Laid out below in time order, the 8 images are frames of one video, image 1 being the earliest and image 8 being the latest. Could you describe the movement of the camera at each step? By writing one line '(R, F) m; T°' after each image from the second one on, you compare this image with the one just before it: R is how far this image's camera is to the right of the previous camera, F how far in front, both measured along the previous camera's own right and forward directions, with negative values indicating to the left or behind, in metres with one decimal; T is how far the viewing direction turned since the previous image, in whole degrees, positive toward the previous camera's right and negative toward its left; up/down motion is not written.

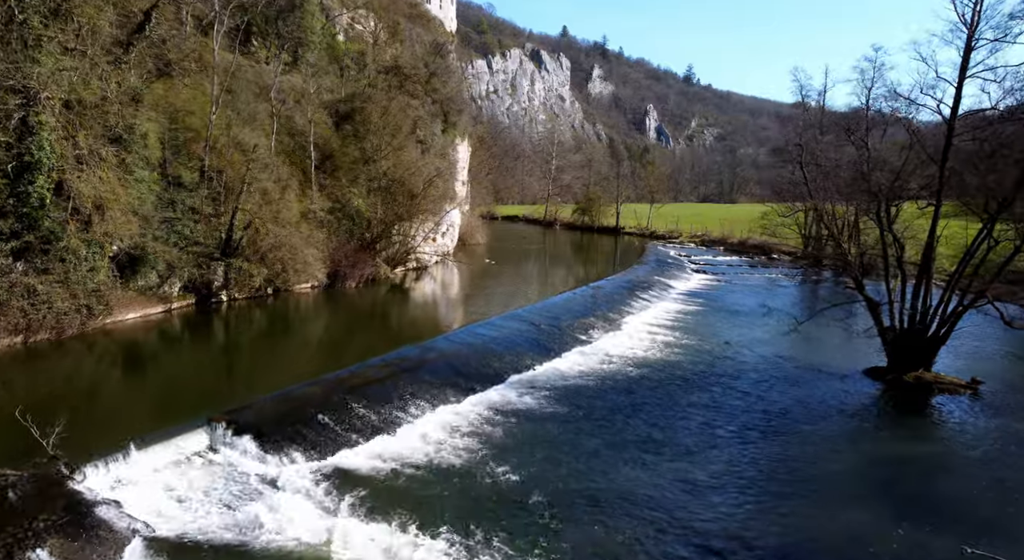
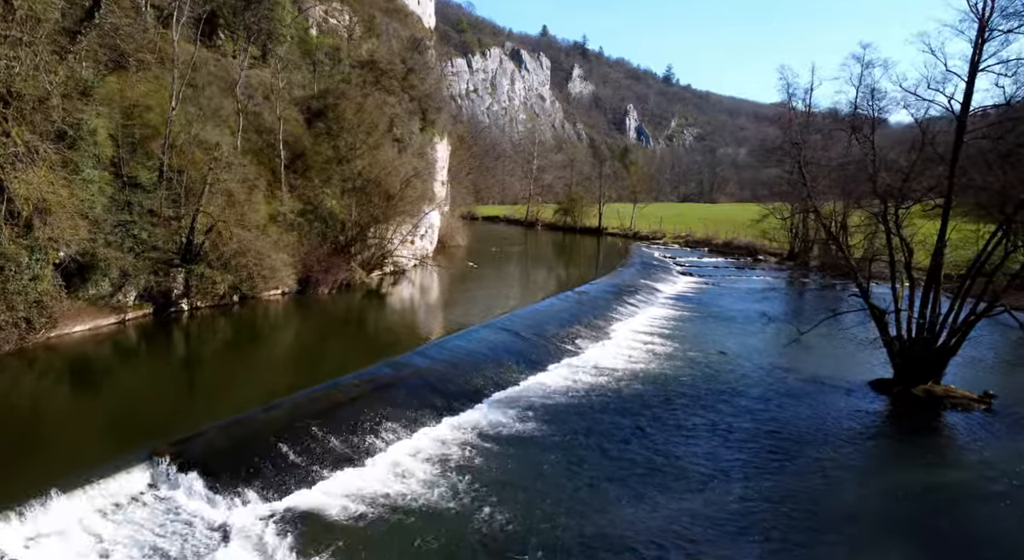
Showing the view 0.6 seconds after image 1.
(0.0, +1.1) m; +2°
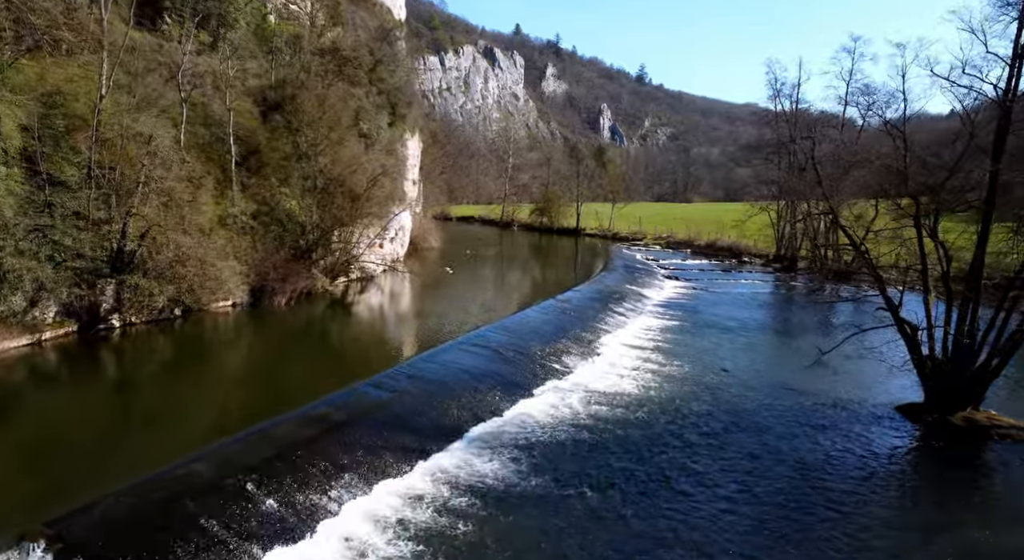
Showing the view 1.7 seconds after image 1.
(-0.1, +2.0) m; +2°
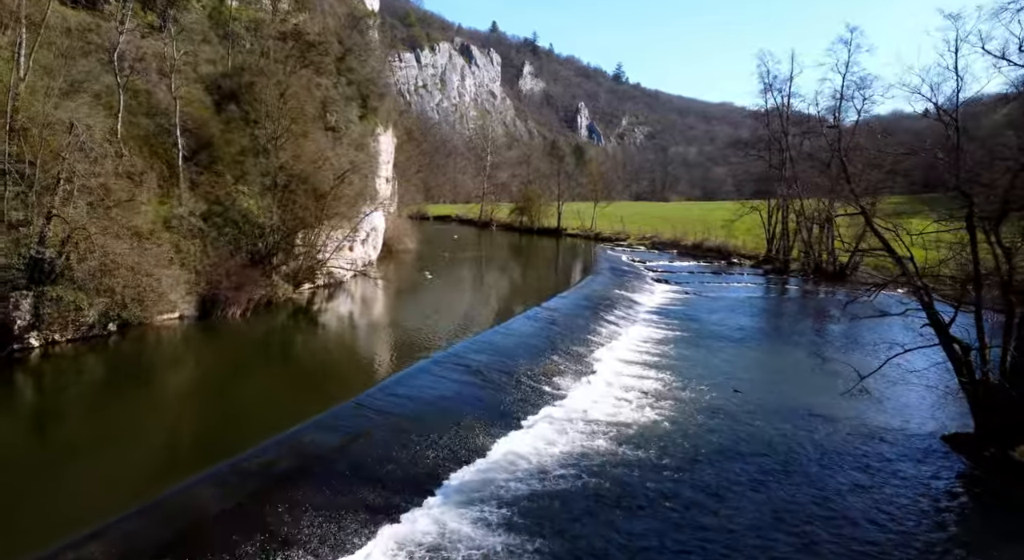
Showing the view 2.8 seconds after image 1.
(-0.1, +2.0) m; +2°
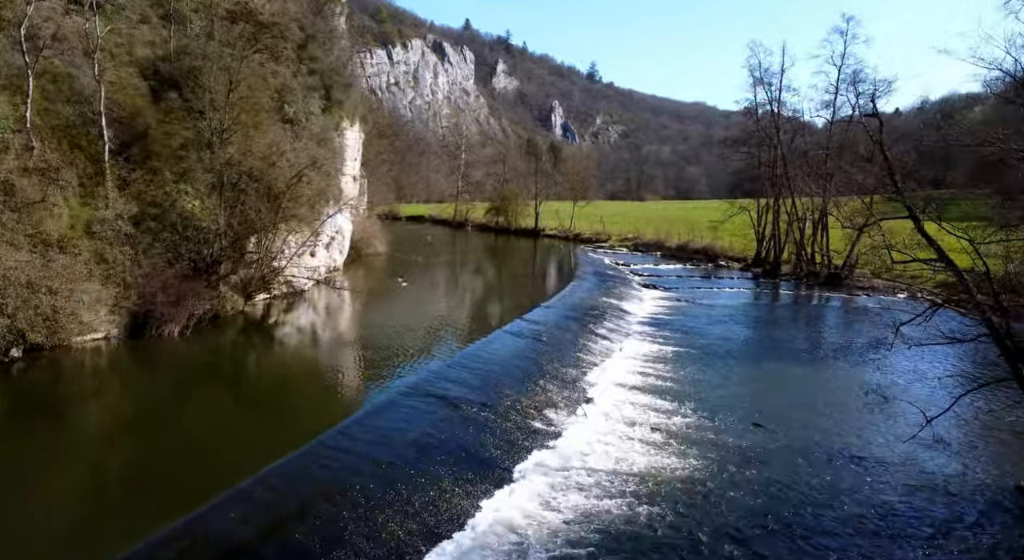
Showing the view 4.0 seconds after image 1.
(-0.2, +2.2) m; +2°
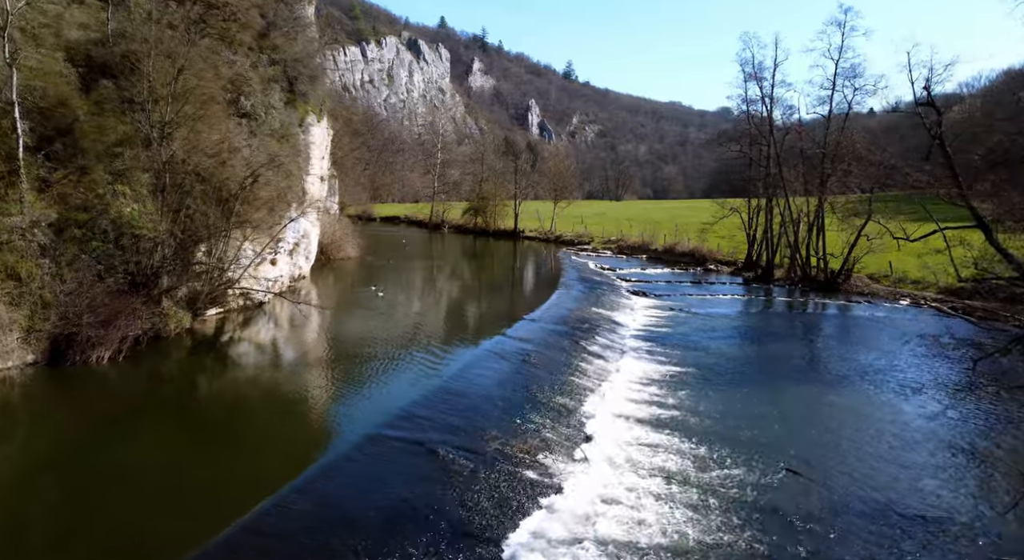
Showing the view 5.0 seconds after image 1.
(-0.2, +2.0) m; +2°
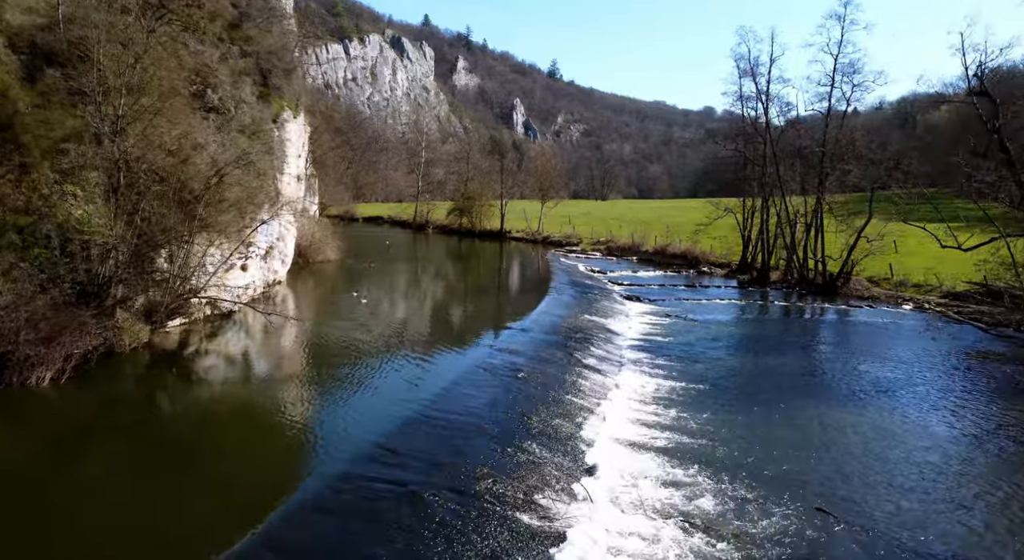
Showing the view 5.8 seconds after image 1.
(-0.1, +1.3) m; +1°
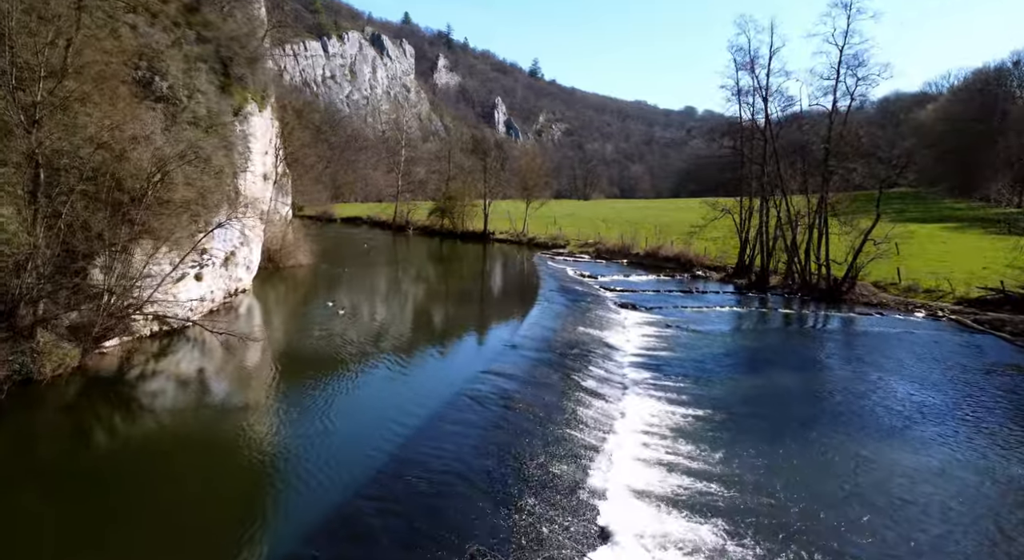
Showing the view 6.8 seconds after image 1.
(-0.2, +1.9) m; +2°
